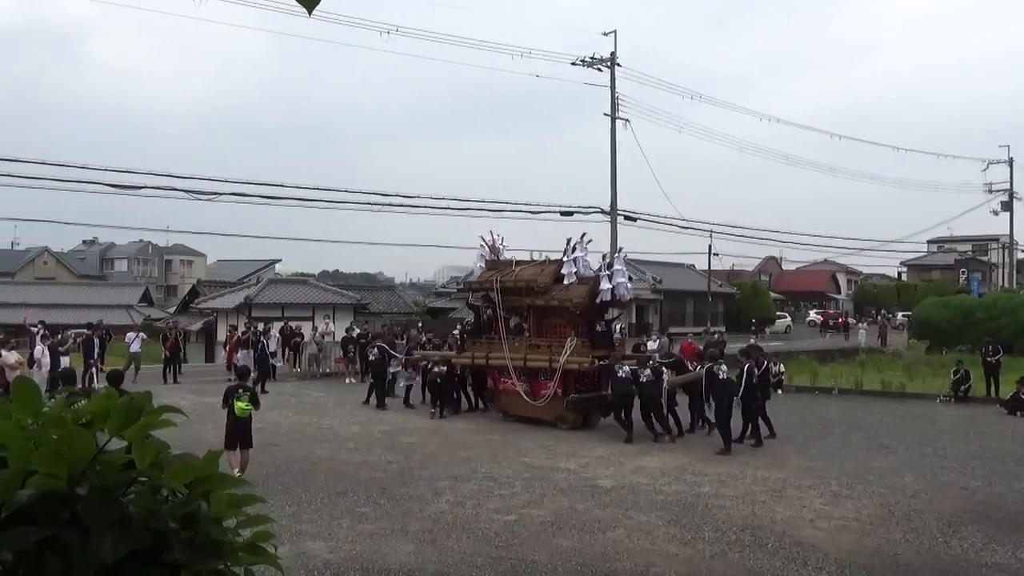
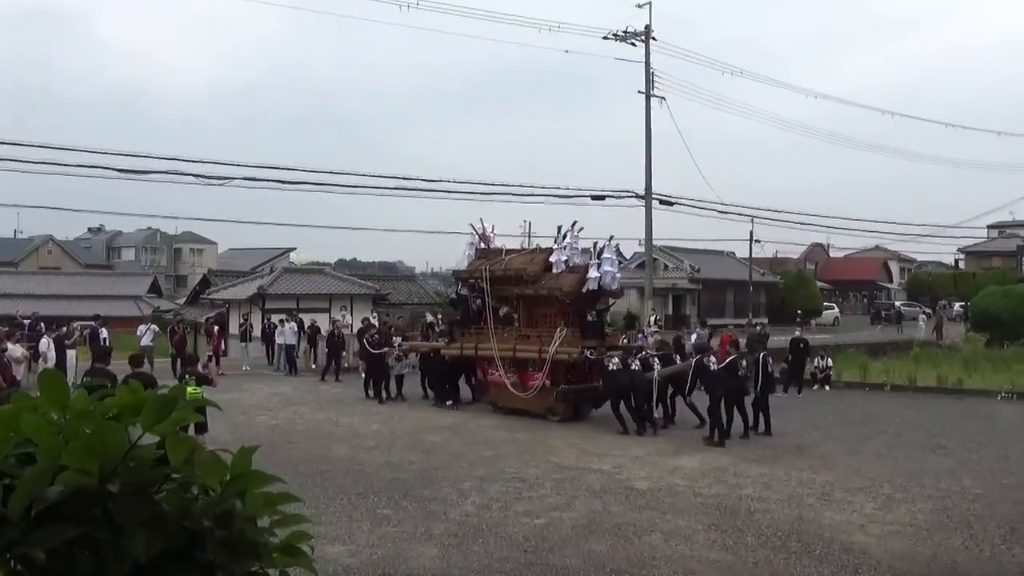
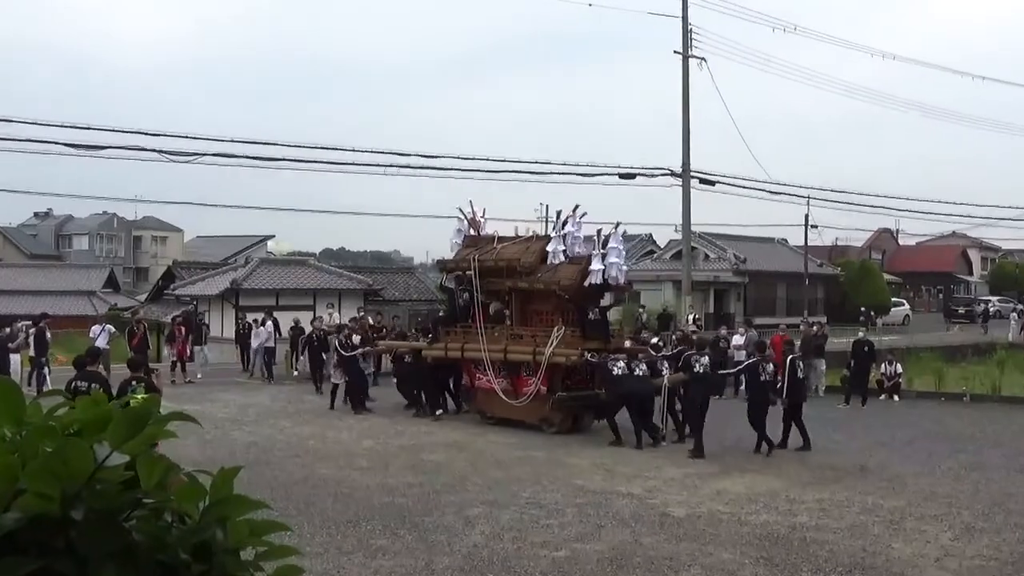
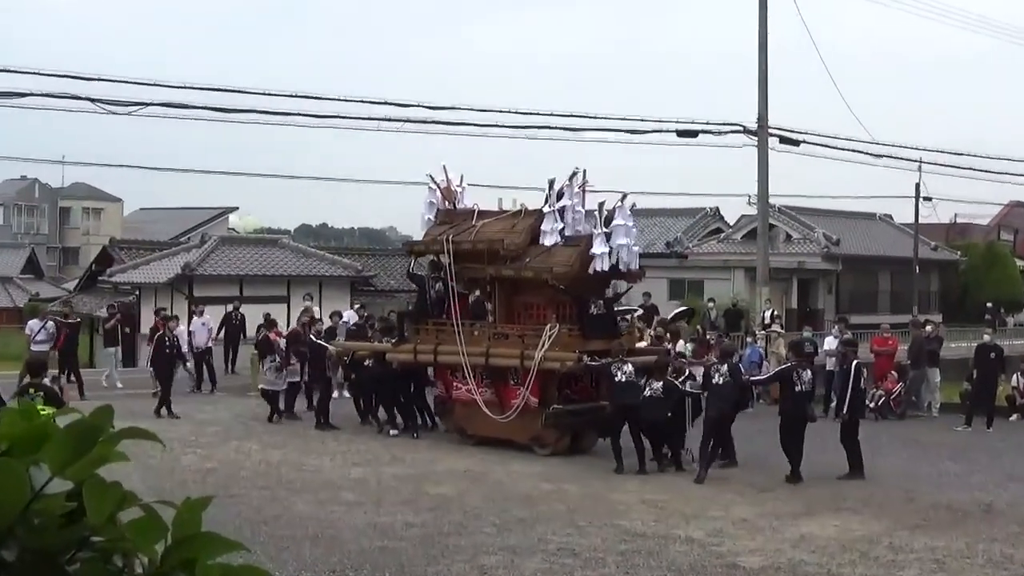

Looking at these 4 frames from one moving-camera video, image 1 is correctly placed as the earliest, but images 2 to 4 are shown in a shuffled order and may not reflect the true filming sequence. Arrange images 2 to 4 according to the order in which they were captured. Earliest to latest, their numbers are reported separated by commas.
2, 3, 4
